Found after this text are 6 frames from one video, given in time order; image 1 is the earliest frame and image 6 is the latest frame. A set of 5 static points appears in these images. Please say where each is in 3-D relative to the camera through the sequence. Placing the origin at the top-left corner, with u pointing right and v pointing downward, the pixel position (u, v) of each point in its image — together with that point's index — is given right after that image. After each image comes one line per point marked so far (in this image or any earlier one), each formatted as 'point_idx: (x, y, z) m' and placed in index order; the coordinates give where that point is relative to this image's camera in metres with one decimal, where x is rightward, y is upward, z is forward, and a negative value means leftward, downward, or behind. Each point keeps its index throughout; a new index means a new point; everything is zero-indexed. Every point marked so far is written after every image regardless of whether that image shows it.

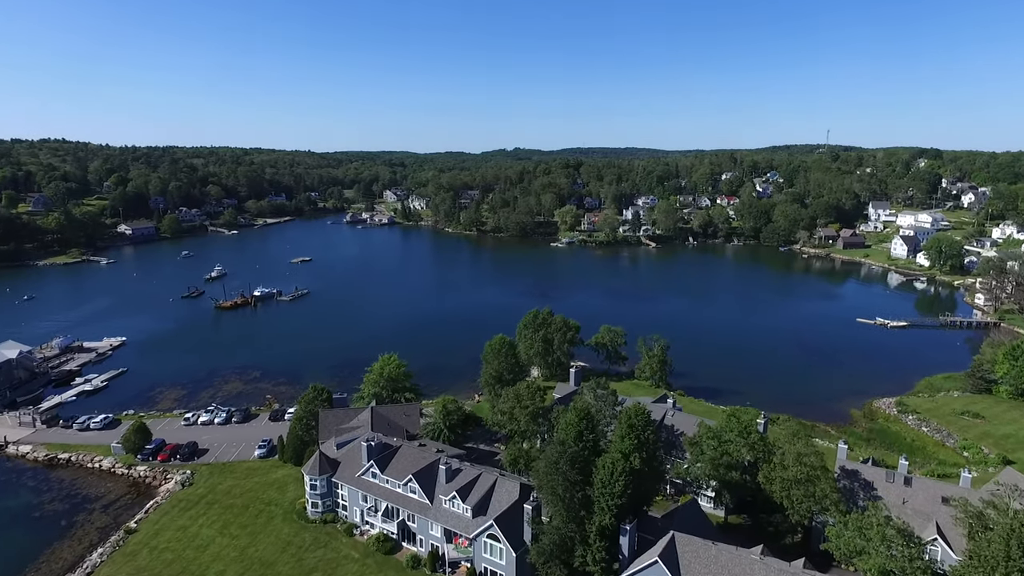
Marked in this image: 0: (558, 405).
0: (+1.2, -3.2, +16.5) m
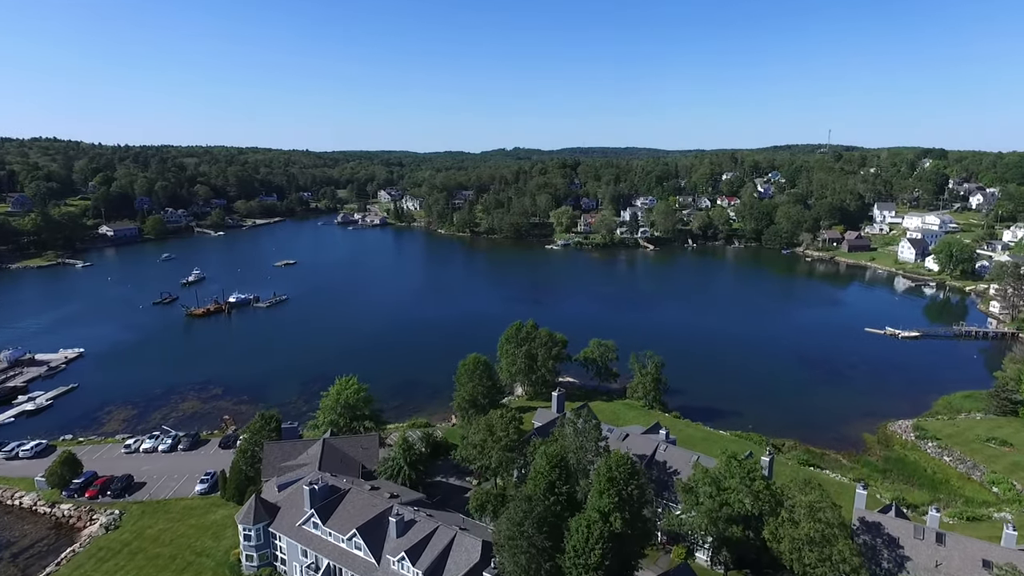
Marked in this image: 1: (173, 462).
0: (+0.5, -3.6, +14.6) m
1: (-9.3, -4.7, +16.7) m
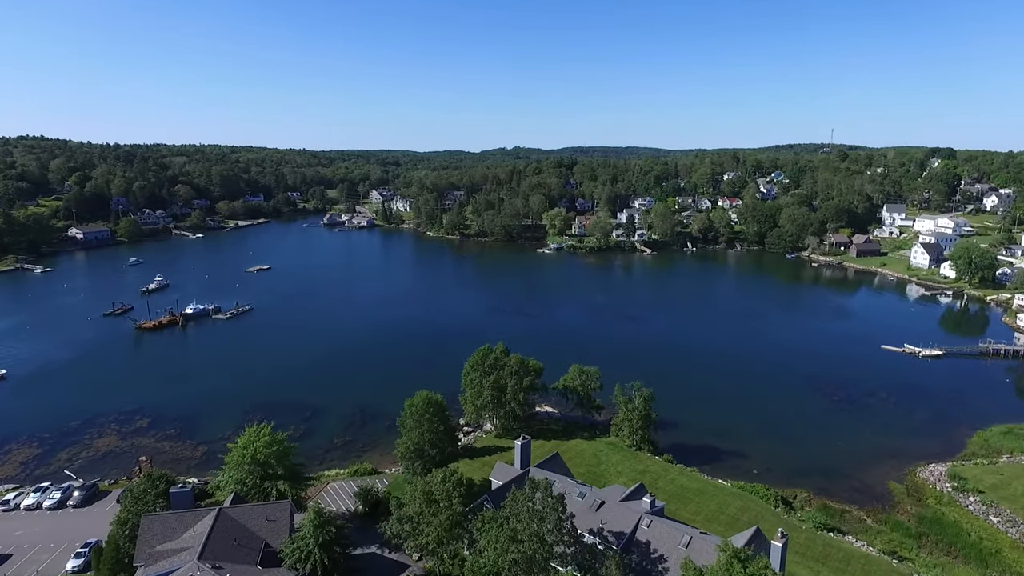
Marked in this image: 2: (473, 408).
0: (-0.5, -4.1, +11.6) m
1: (-10.3, -5.3, +13.8) m
2: (-1.2, -3.5, +17.8) m
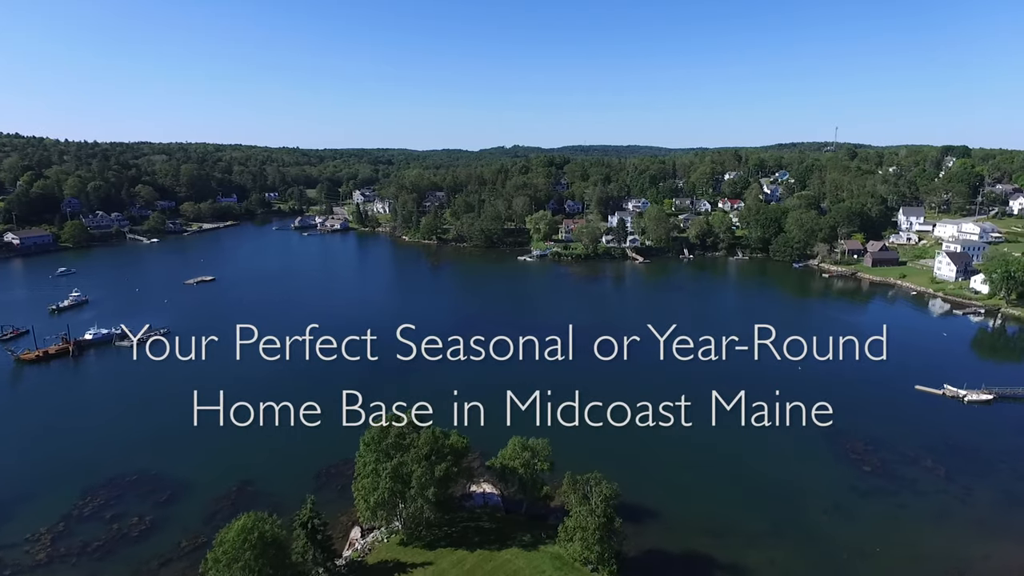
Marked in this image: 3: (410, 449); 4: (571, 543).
0: (-2.4, -5.2, +6.4) m
1: (-12.2, -6.3, +8.6) m
2: (-3.1, -4.5, +12.6) m
3: (-2.2, -3.4, +12.9) m
4: (+1.3, -5.1, +12.5) m
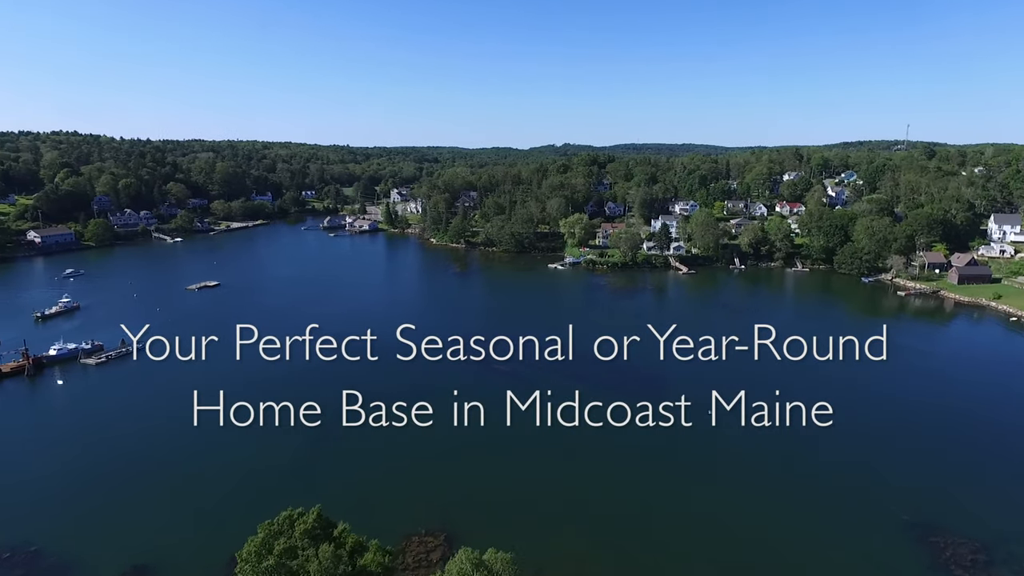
0: (-3.9, -6.0, +2.5) m
1: (-13.5, -6.9, +5.5) m
2: (-4.0, -5.3, +8.7) m
3: (-3.1, -4.2, +8.9) m
4: (+0.3, -6.0, +8.2) m
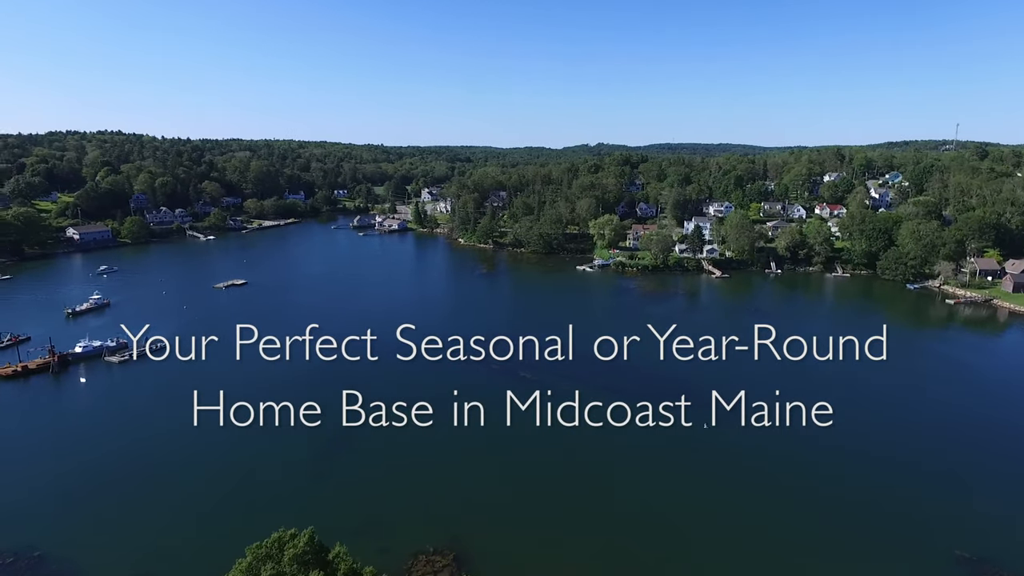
0: (-4.2, -6.1, +2.0) m
1: (-13.7, -6.9, +5.4) m
2: (-4.0, -5.4, +8.1) m
3: (-3.1, -4.4, +8.3) m
4: (+0.3, -6.2, +7.4) m
